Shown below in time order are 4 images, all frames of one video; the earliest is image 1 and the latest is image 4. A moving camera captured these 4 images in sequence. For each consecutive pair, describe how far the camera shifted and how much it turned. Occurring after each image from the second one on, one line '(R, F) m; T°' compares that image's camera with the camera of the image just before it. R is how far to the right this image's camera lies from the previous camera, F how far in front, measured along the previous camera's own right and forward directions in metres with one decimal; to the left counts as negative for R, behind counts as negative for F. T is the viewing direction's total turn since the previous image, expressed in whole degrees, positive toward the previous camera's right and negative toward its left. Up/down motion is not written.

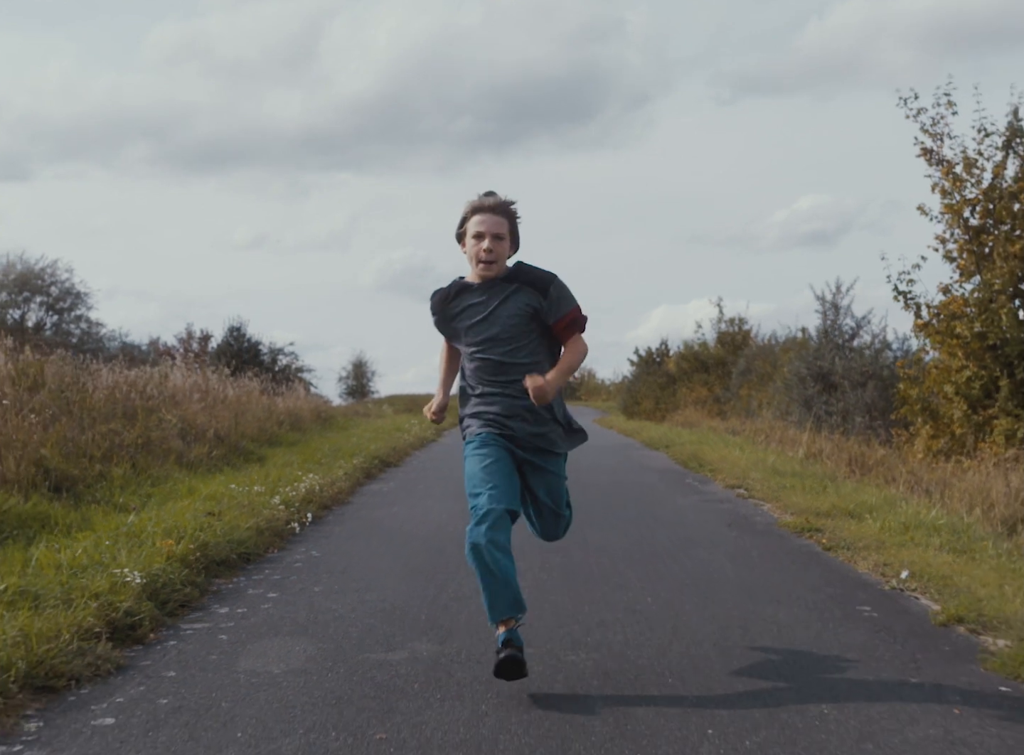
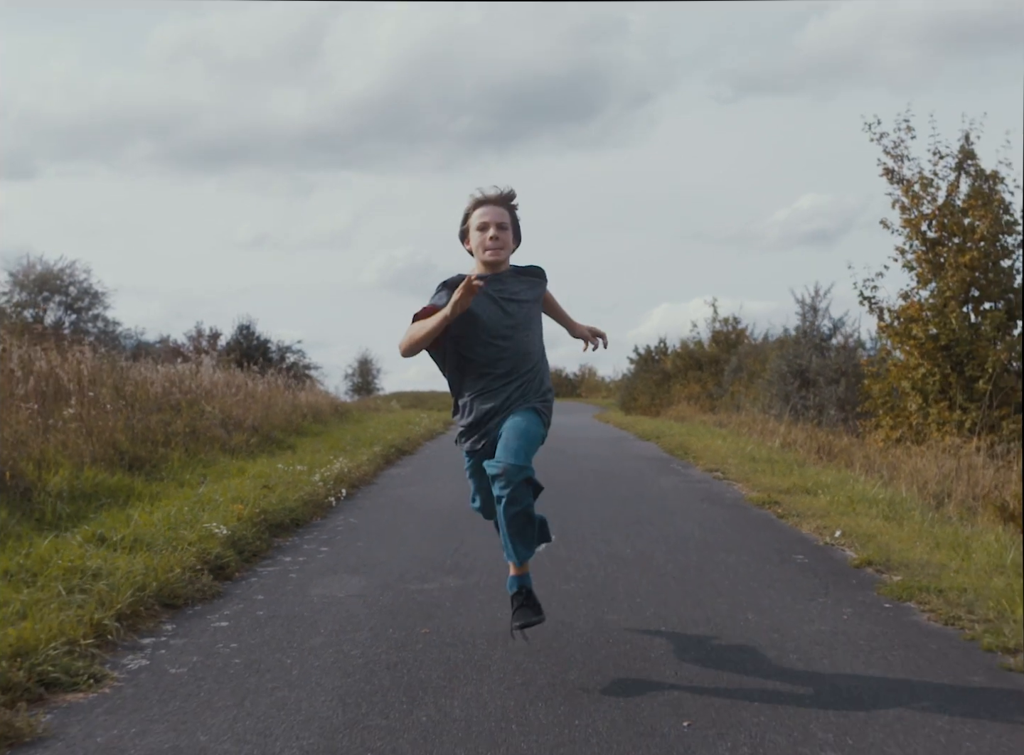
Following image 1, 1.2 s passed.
(0.0, -1.4) m; 0°
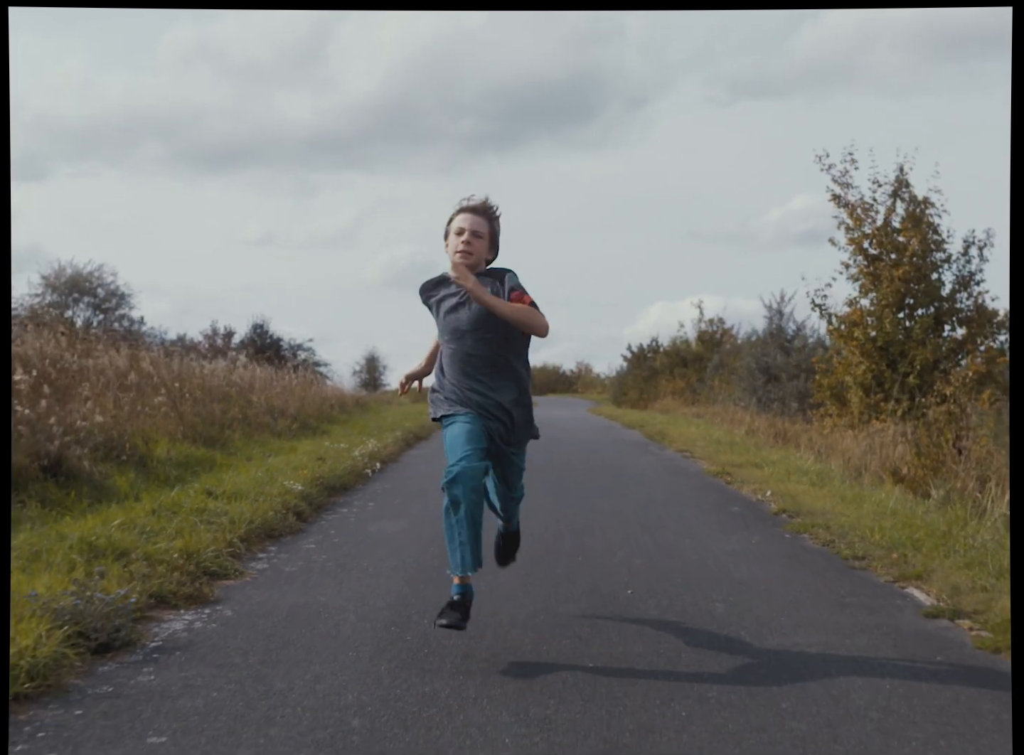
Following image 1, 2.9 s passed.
(0.0, -2.2) m; 0°
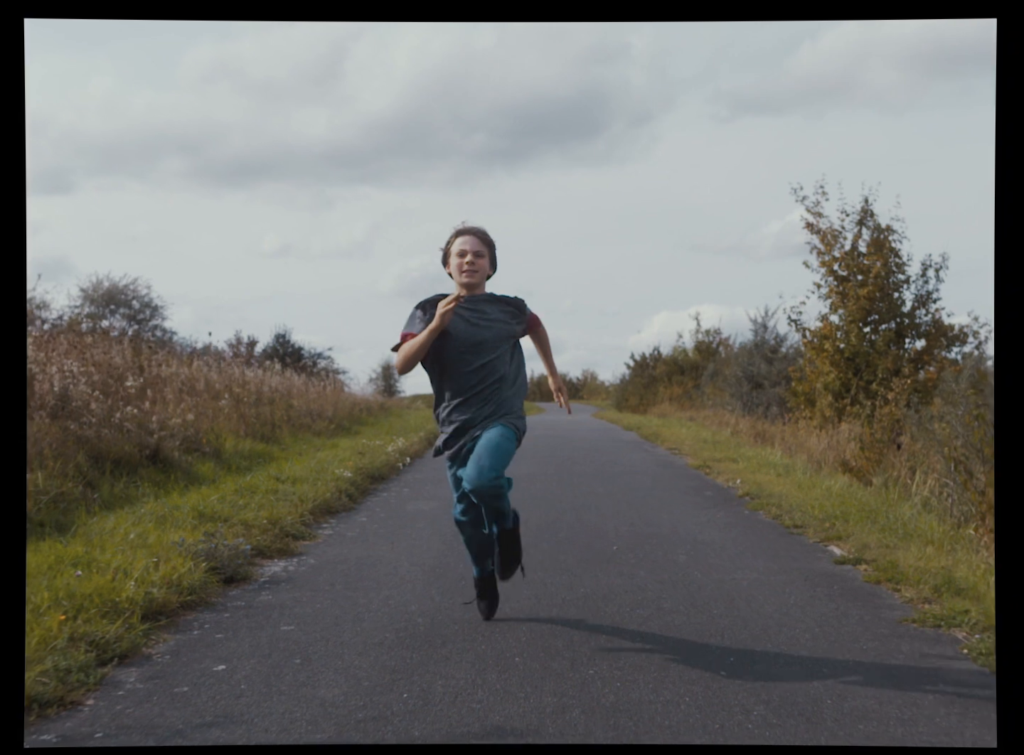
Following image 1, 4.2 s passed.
(0.0, -2.0) m; 0°
